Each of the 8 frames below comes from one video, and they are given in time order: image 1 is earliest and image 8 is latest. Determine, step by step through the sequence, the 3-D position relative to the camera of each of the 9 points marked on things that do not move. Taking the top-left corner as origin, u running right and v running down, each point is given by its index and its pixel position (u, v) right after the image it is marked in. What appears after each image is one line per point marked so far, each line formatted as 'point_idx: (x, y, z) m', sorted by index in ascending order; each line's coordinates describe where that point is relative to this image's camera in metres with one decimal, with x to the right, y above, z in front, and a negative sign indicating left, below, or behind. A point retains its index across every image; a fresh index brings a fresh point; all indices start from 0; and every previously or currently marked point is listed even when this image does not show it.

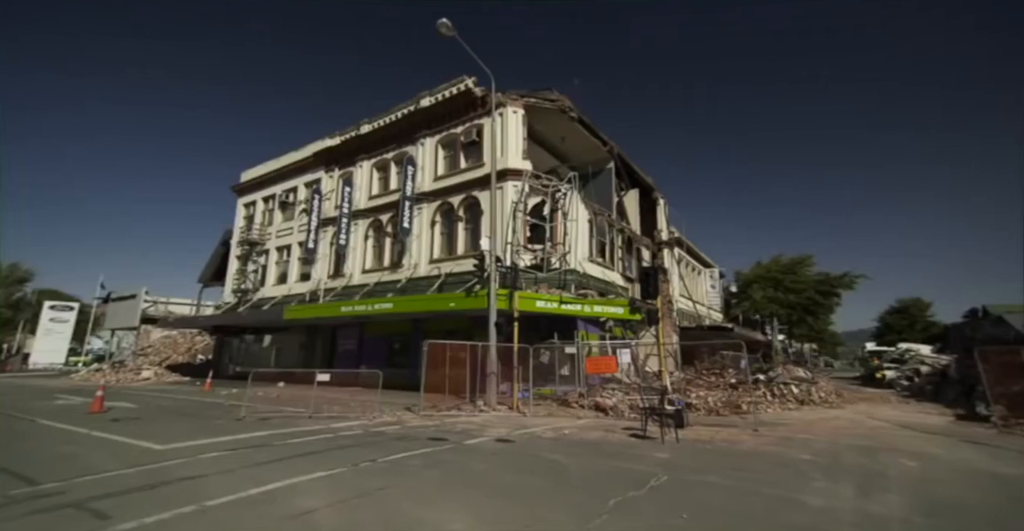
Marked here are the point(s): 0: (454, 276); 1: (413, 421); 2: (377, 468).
0: (-2.0, 0.0, +19.0) m
1: (-2.4, -4.0, +11.3) m
2: (-2.0, -3.1, +6.7) m
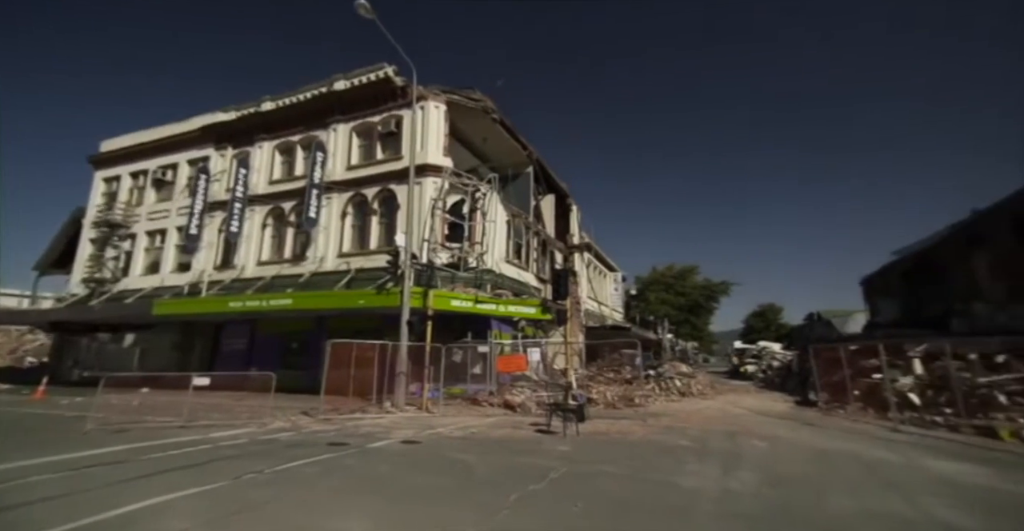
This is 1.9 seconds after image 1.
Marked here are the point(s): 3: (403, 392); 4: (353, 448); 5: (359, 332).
0: (-6.2, -0.2, +19.2) m
1: (-5.2, -4.1, +11.6) m
2: (-3.8, -3.3, +7.1) m
3: (-3.4, -4.0, +14.1) m
4: (-3.2, -3.8, +9.2) m
5: (-6.7, -2.8, +19.3) m
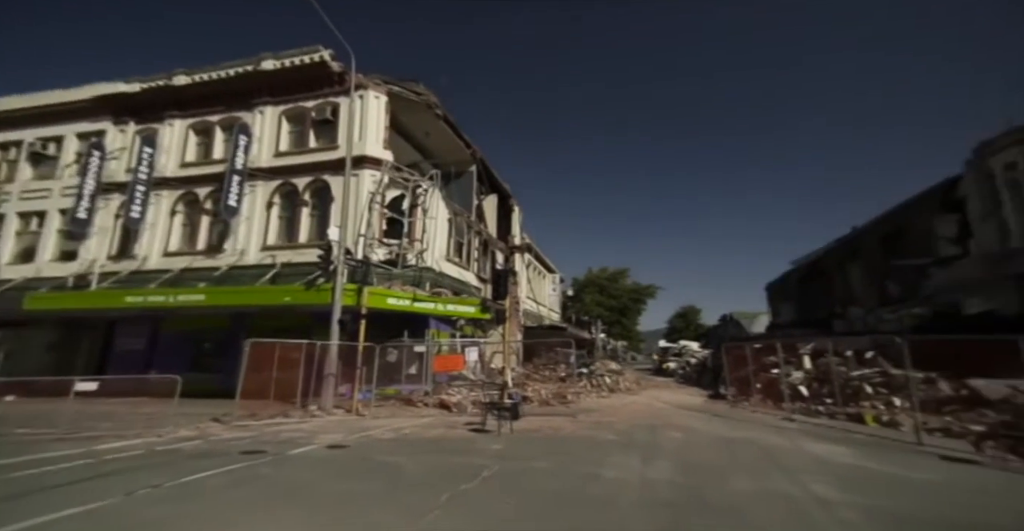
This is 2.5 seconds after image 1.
0: (-9.0, -0.1, +18.6) m
1: (-7.1, -4.1, +11.1) m
2: (-5.1, -3.3, +6.9) m
3: (-5.7, -4.0, +13.9) m
4: (-4.8, -3.8, +9.1) m
5: (-9.6, -2.7, +18.6) m
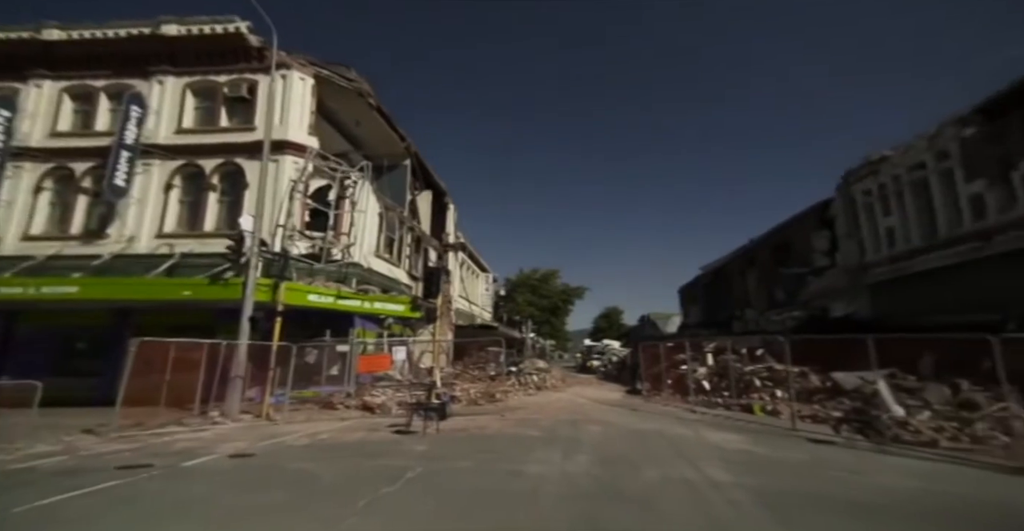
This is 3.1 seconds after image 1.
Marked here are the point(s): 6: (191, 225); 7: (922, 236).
0: (-12.1, +0.2, +17.2) m
1: (-9.1, -3.9, +10.2) m
2: (-6.5, -3.2, +6.3) m
3: (-8.1, -3.8, +13.1) m
4: (-6.5, -3.7, +8.5) m
5: (-12.7, -2.4, +17.1) m
6: (-12.9, +1.5, +18.3) m
7: (+12.6, +0.9, +14.0) m
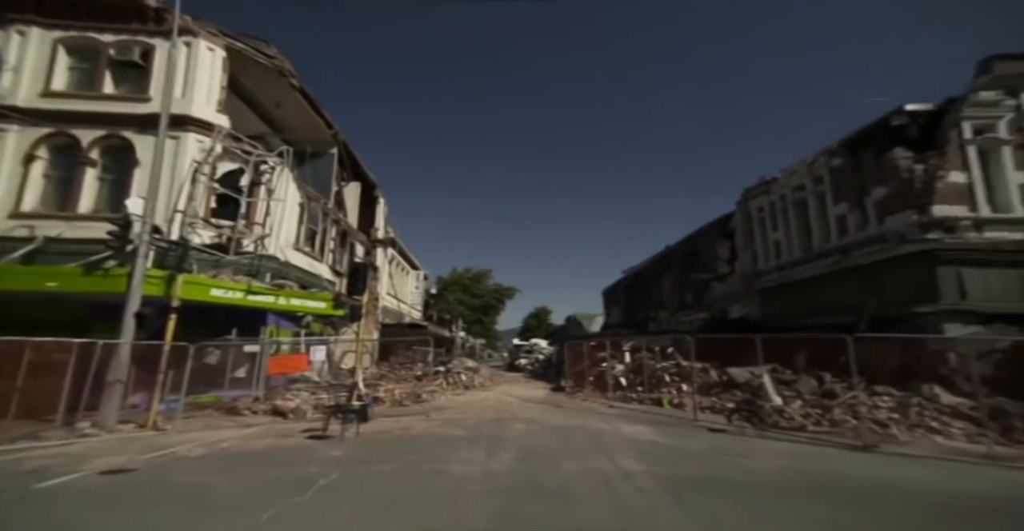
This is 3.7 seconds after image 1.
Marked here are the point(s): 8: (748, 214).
0: (-14.7, +0.5, +15.4) m
1: (-10.8, -3.7, +8.9) m
2: (-7.6, -3.0, +5.5) m
3: (-10.3, -3.6, +12.0) m
4: (-8.0, -3.5, +7.6) m
5: (-15.4, -2.1, +15.2) m
6: (-15.7, +1.9, +16.3) m
7: (+10.2, +0.6, +16.0) m
8: (+10.3, +2.3, +19.9) m
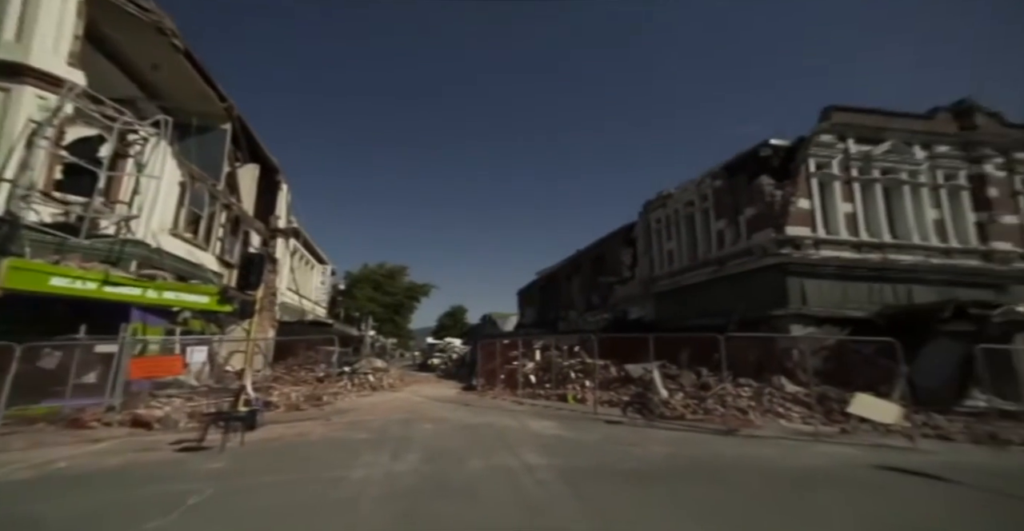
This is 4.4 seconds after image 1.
0: (-17.4, +1.0, +12.8) m
1: (-12.5, -3.3, +7.1) m
2: (-8.7, -2.8, +4.3) m
3: (-12.5, -3.2, +10.2) m
4: (-9.5, -3.2, +6.3) m
5: (-18.1, -1.6, +12.5) m
6: (-18.5, +2.4, +13.5) m
7: (+7.0, +0.3, +17.9) m
8: (+6.5, +2.0, +21.7) m
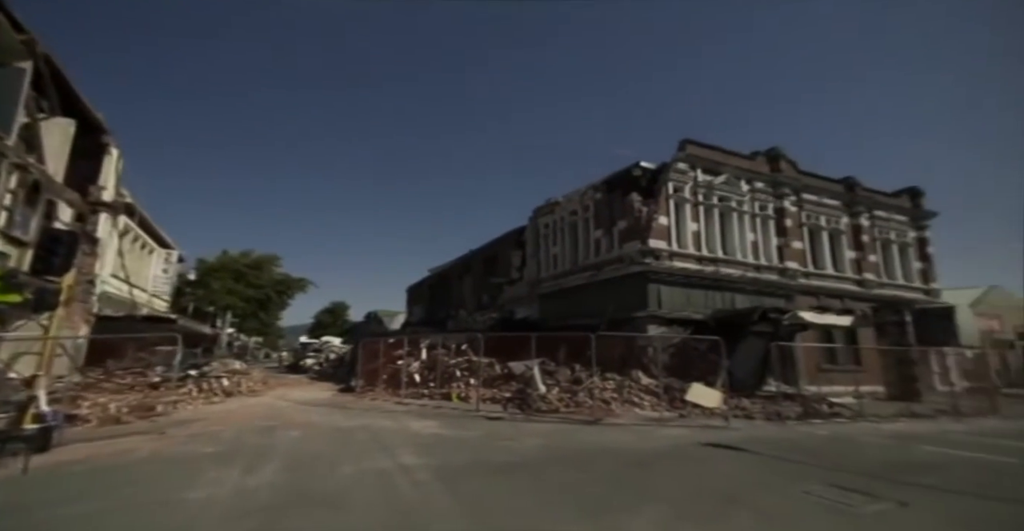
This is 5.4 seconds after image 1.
0: (-20.0, +1.9, +8.7) m
1: (-14.1, -2.7, +4.3) m
2: (-9.8, -2.4, +2.4) m
3: (-14.9, -2.6, +7.3) m
4: (-11.0, -2.8, +4.2) m
5: (-20.7, -0.6, +8.2) m
6: (-21.2, +3.3, +9.1) m
7: (+2.5, +0.2, +19.3) m
8: (+1.1, +1.9, +23.0) m
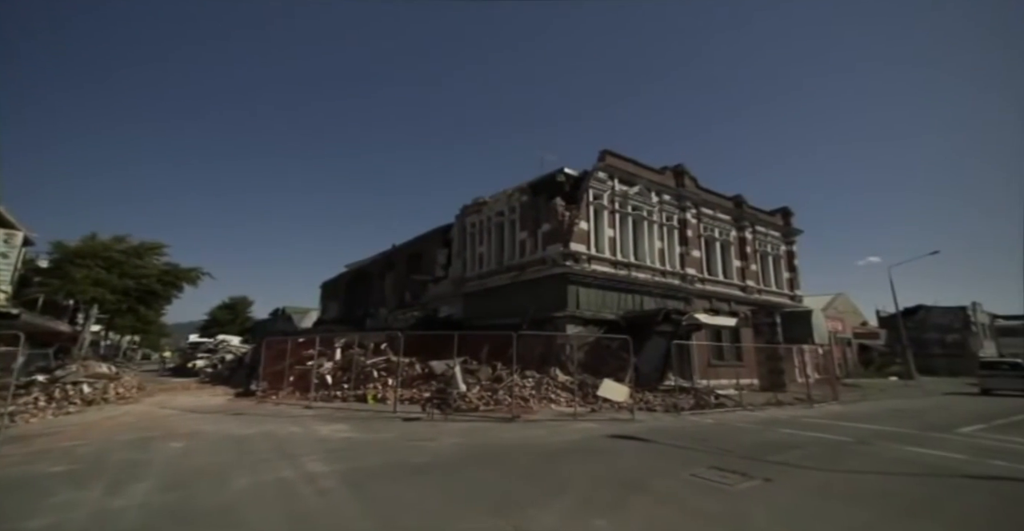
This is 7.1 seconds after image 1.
0: (-21.1, +2.5, +5.5) m
1: (-14.8, -2.3, +2.1) m
2: (-10.2, -2.1, +1.0) m
3: (-16.0, -2.1, +5.0) m
4: (-11.7, -2.4, +2.5) m
5: (-21.9, 0.0, +4.9) m
6: (-22.3, +4.0, +5.8) m
7: (-0.7, +0.2, +19.6) m
8: (-2.6, +1.9, +23.0) m
